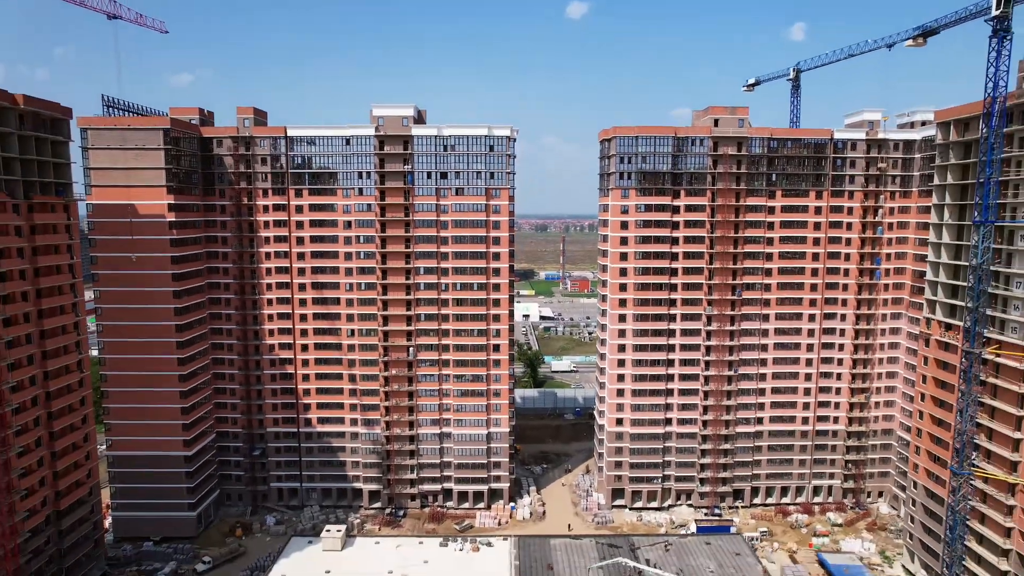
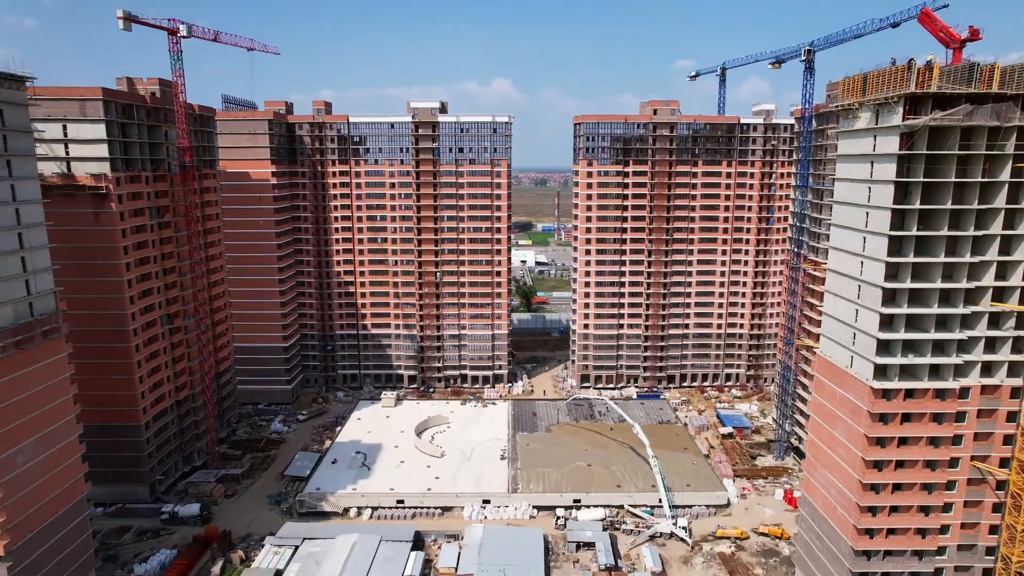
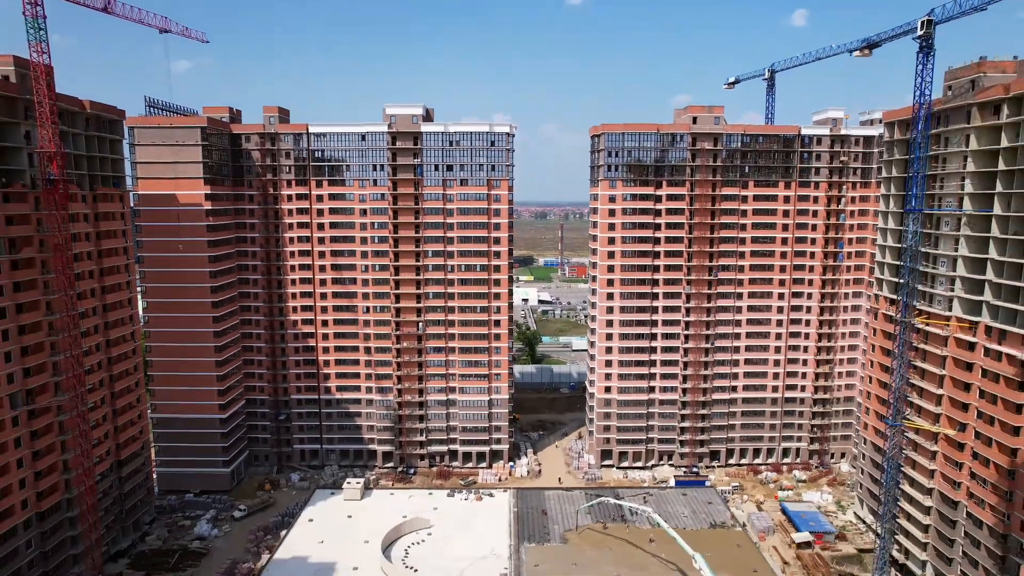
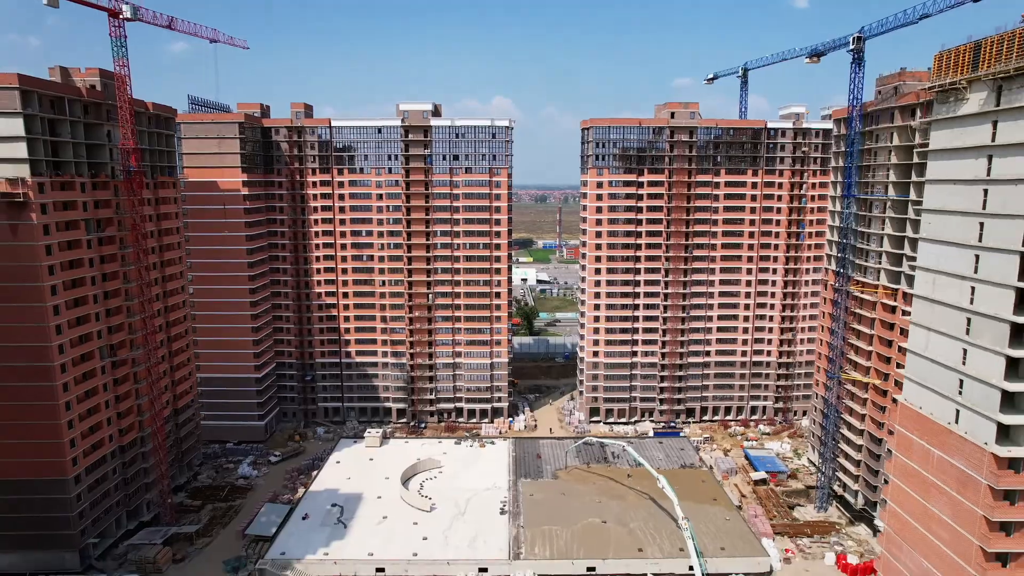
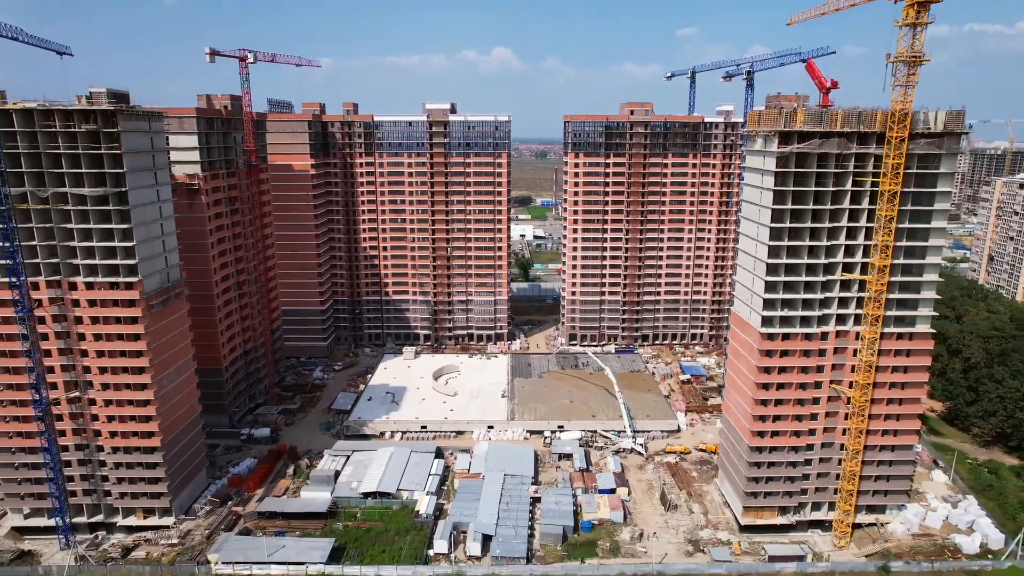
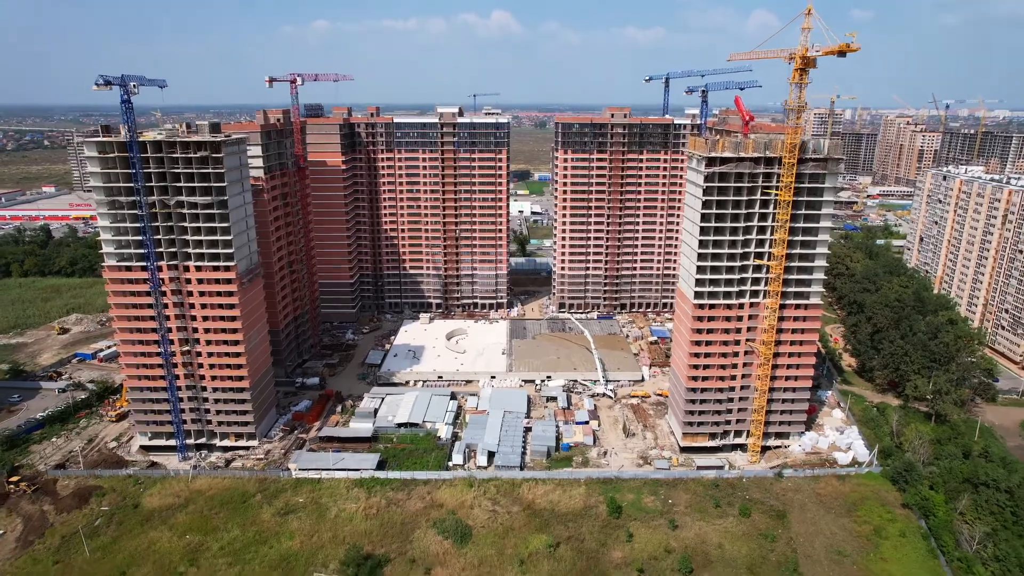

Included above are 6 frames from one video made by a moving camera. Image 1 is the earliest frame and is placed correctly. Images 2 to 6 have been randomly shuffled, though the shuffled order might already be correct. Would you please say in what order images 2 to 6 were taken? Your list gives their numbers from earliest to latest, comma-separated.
3, 4, 2, 5, 6
